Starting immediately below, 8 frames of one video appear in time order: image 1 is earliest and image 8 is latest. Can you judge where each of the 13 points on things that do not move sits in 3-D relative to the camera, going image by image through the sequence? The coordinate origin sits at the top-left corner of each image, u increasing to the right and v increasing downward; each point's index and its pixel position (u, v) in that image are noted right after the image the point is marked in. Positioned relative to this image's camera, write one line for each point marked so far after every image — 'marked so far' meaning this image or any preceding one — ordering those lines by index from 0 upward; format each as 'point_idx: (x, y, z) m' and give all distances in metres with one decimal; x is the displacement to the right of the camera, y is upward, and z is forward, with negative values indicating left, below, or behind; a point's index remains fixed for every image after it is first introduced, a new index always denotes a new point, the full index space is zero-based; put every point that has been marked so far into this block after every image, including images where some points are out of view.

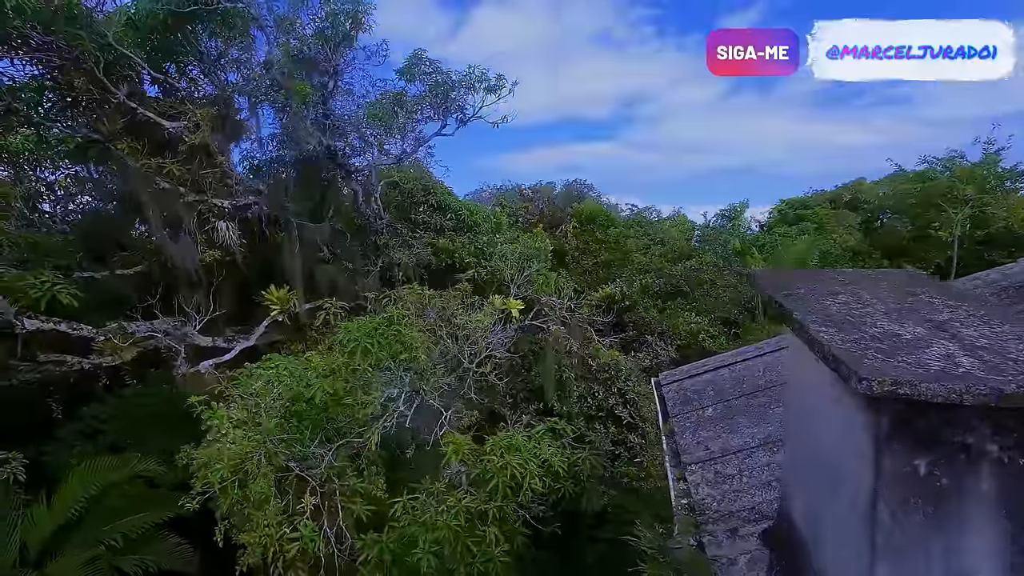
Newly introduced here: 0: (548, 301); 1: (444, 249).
0: (+0.4, -0.1, +5.0) m
1: (-0.8, +0.4, +5.2) m
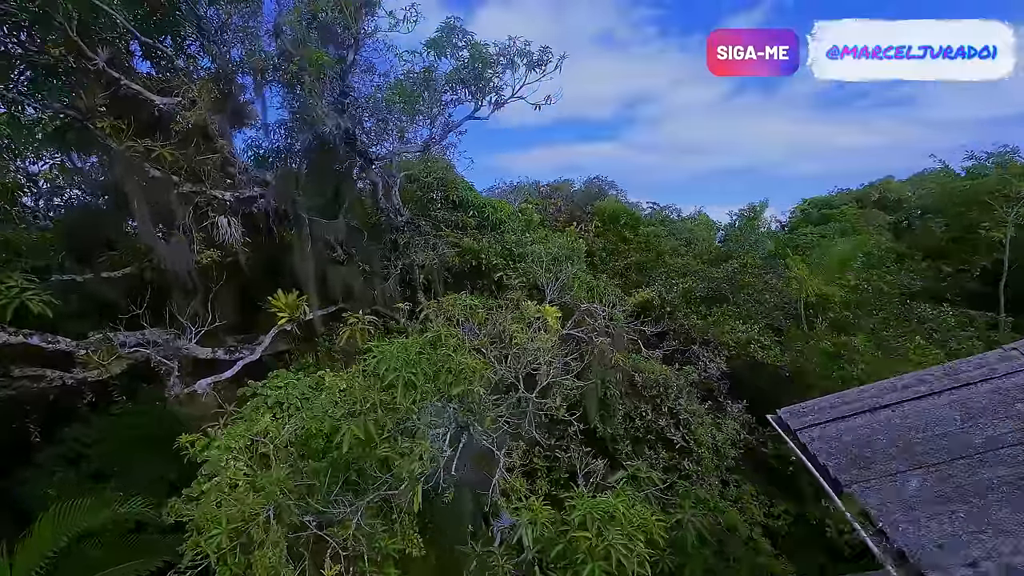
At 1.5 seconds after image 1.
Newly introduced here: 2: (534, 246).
0: (+0.7, -0.2, +4.5) m
1: (-0.4, +0.4, +4.7) m
2: (+0.2, +0.4, +4.9) m
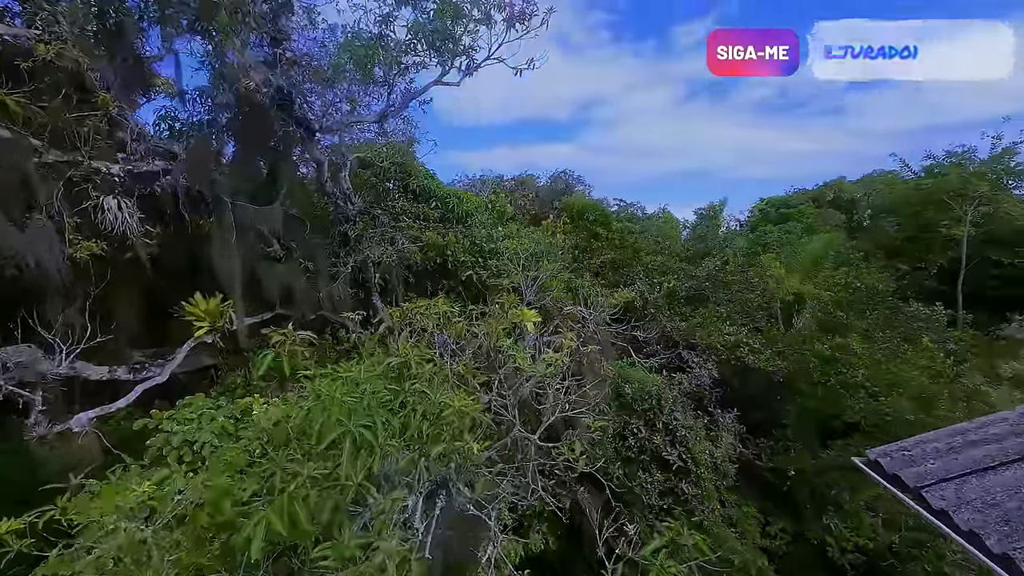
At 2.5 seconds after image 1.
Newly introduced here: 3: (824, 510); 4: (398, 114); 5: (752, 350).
0: (+0.5, -0.2, +4.0) m
1: (-0.7, +0.4, +4.0) m
2: (0.0, +0.4, +4.3) m
3: (+2.8, -2.0, +4.3) m
4: (-0.9, +1.4, +3.7) m
5: (+2.2, -0.6, +4.6) m
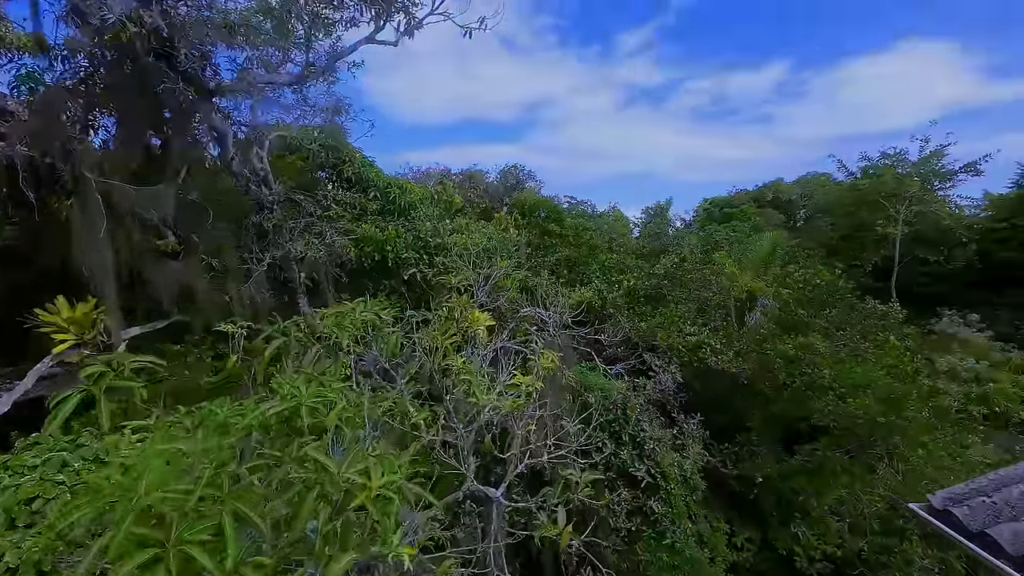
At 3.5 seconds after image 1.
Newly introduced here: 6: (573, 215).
0: (+0.1, -0.2, +3.5) m
1: (-1.0, +0.4, +3.5) m
2: (-0.4, +0.4, +3.8) m
3: (+2.4, -2.0, +4.2) m
4: (-1.3, +1.4, +3.2) m
5: (+1.8, -0.6, +4.4) m
6: (+0.7, +0.8, +5.7) m
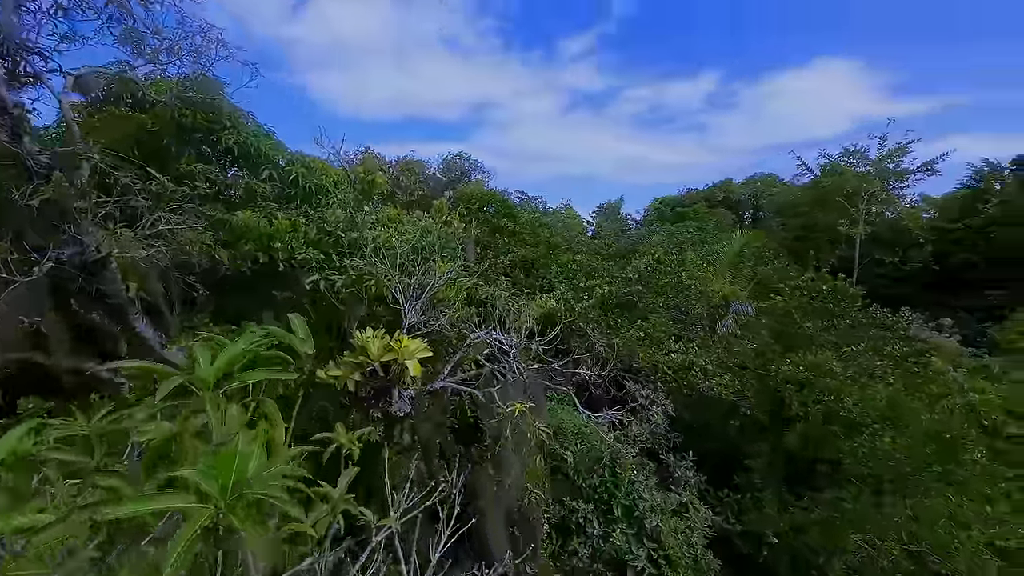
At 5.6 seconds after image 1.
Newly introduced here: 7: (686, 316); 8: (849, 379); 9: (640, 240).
0: (-0.2, -0.3, +2.5) m
1: (-1.3, +0.3, +2.3) m
2: (-0.8, +0.3, +2.7) m
3: (+2.0, -2.0, +3.4) m
4: (-1.5, +1.3, +2.0) m
5: (+1.4, -0.6, +3.5) m
6: (+0.1, +0.8, +4.7) m
7: (+1.3, -0.2, +3.7) m
8: (+2.3, -0.6, +3.4) m
9: (+1.2, +0.5, +4.8) m
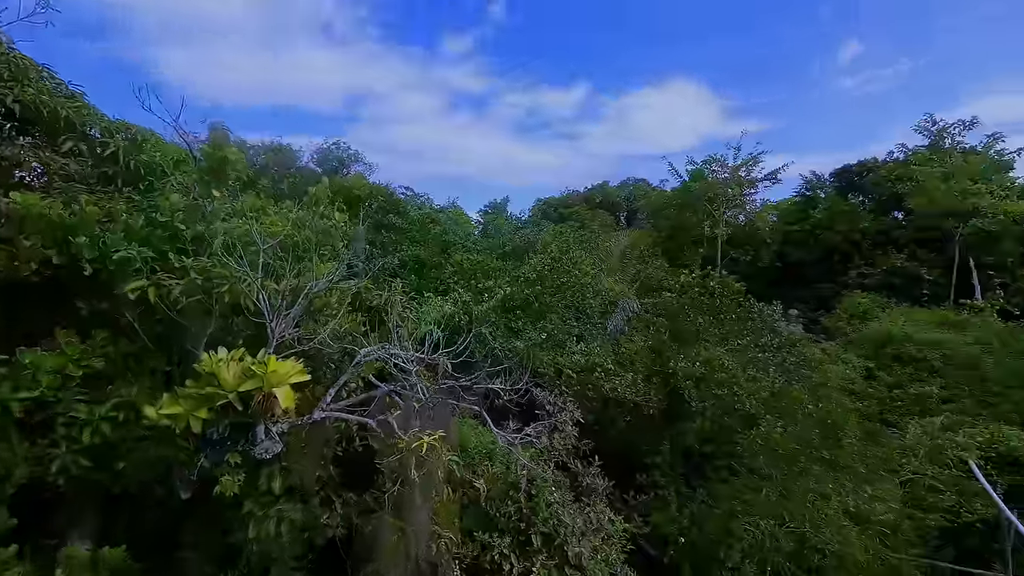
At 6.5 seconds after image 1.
0: (-0.6, -0.3, +2.1) m
1: (-1.7, +0.2, +1.6) m
2: (-1.2, +0.3, +2.1) m
3: (+1.4, -2.0, +3.4) m
4: (-1.8, +1.2, +1.3) m
5: (+0.7, -0.6, +3.4) m
6: (-0.8, +0.7, +4.2) m
7: (+0.6, -0.2, +3.6) m
8: (+1.6, -0.6, +3.5) m
9: (+0.2, +0.5, +4.6) m
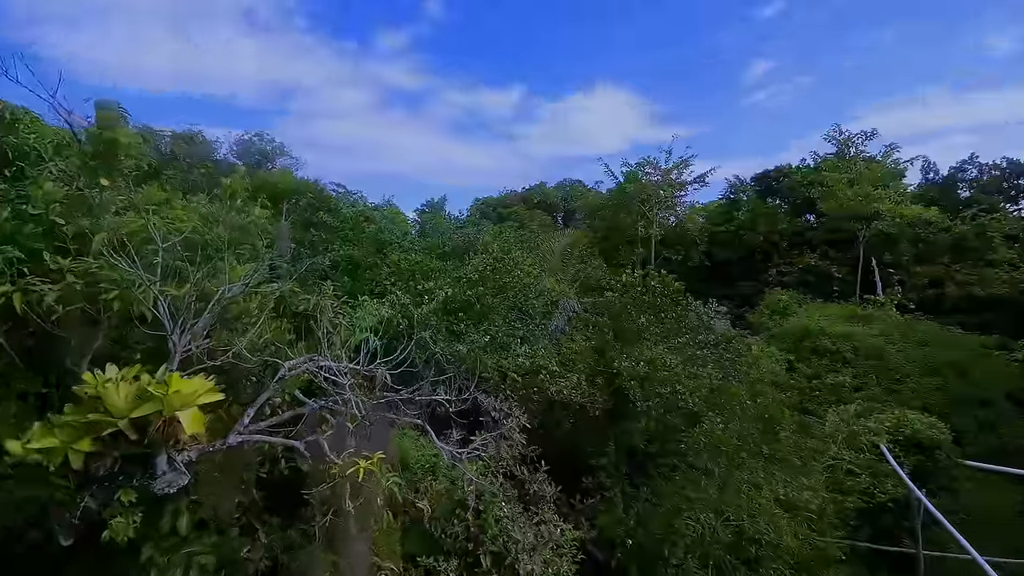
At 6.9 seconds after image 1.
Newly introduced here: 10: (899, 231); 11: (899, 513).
0: (-0.8, -0.3, +1.8) m
1: (-1.8, +0.2, +1.2) m
2: (-1.5, +0.2, +1.8) m
3: (+1.0, -2.0, +3.4) m
4: (-1.9, +1.2, +0.9) m
5: (+0.3, -0.6, +3.3) m
6: (-1.3, +0.7, +4.0) m
7: (+0.1, -0.2, +3.5) m
8: (+1.2, -0.6, +3.5) m
9: (-0.4, +0.5, +4.4) m
10: (+6.1, +0.9, +7.6) m
11: (+3.6, -2.1, +4.5) m
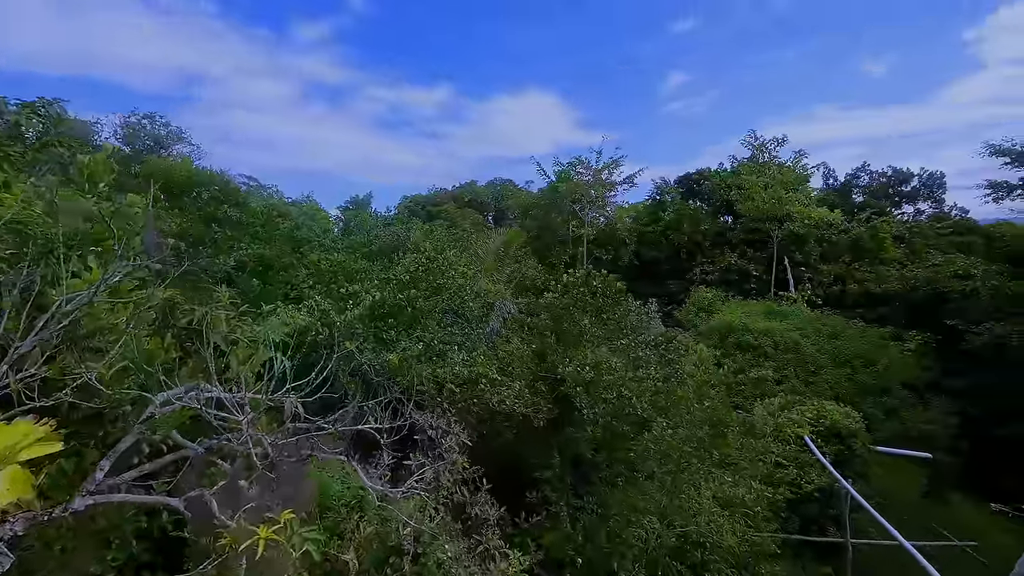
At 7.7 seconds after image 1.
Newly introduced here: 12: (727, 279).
0: (-1.0, -0.3, +1.4) m
1: (-1.9, +0.2, +0.7) m
2: (-1.6, +0.2, +1.3) m
3: (+0.6, -2.0, +3.3) m
4: (-1.9, +1.2, +0.3) m
5: (-0.1, -0.6, +3.1) m
6: (-1.8, +0.7, +3.4) m
7: (-0.3, -0.2, +3.2) m
8: (+0.8, -0.6, +3.4) m
9: (-0.9, +0.5, +4.0) m
10: (+5.0, +1.0, +8.1) m
11: (+3.0, -2.1, +4.7) m
12: (+3.9, +0.2, +8.7) m
